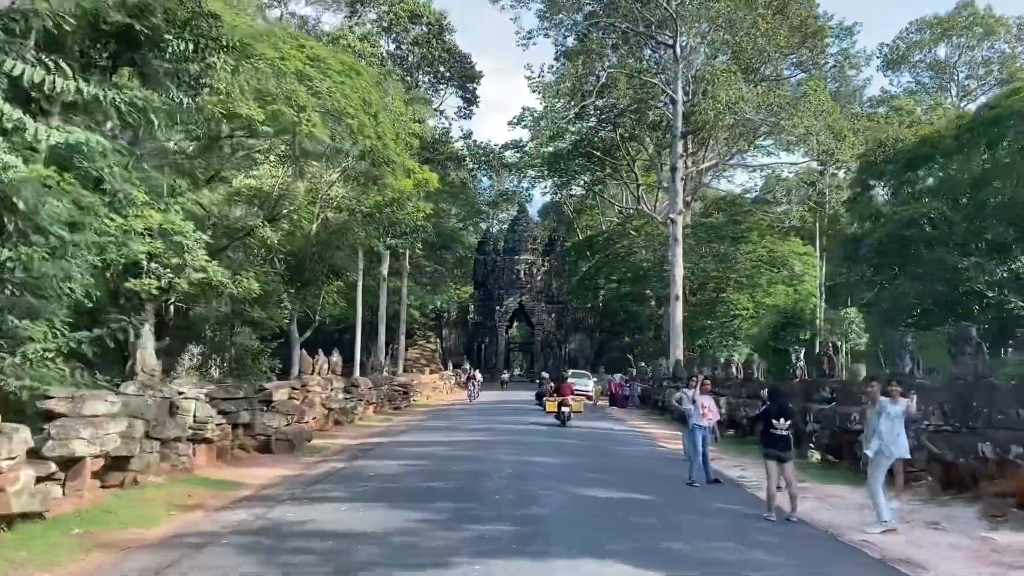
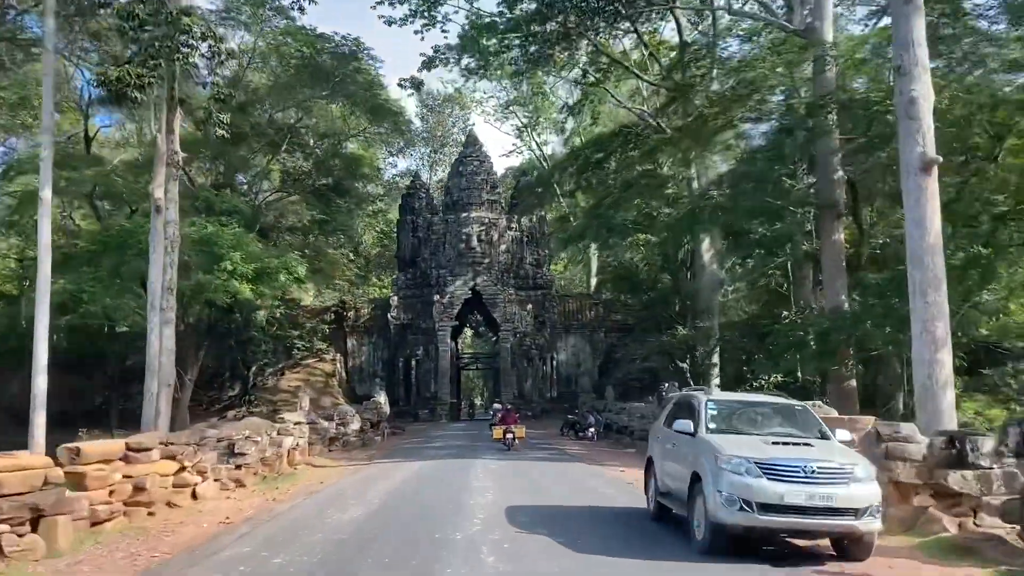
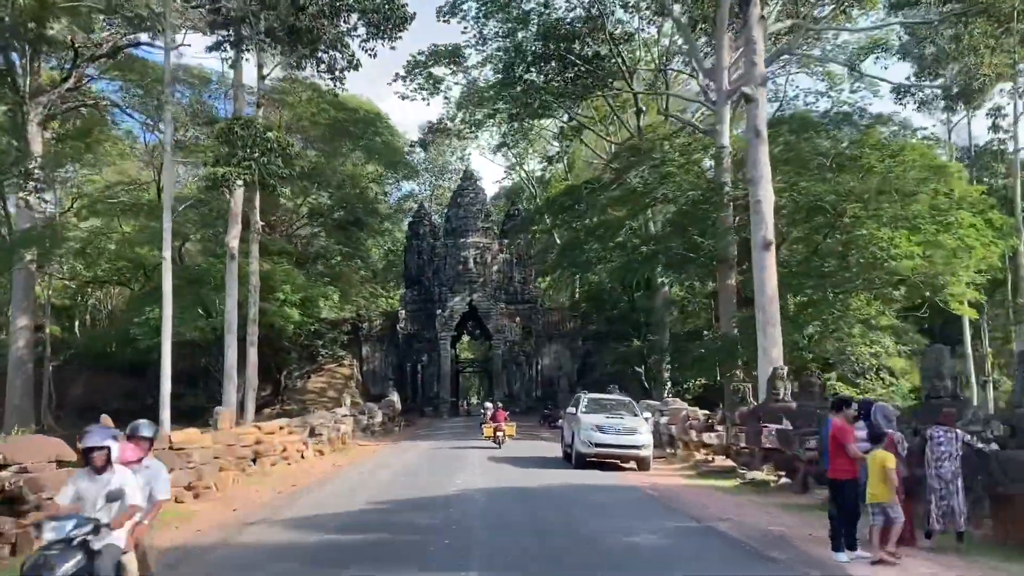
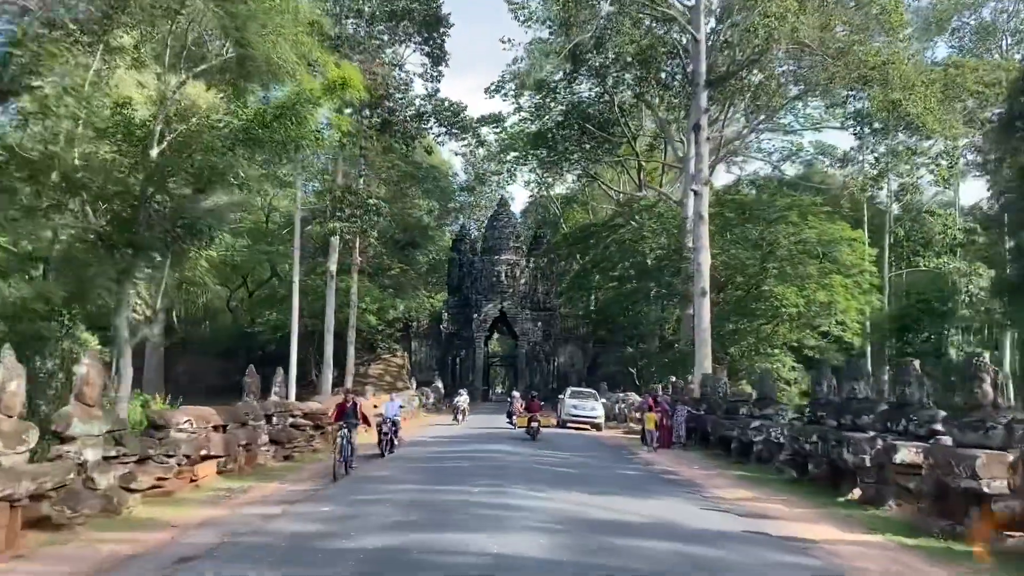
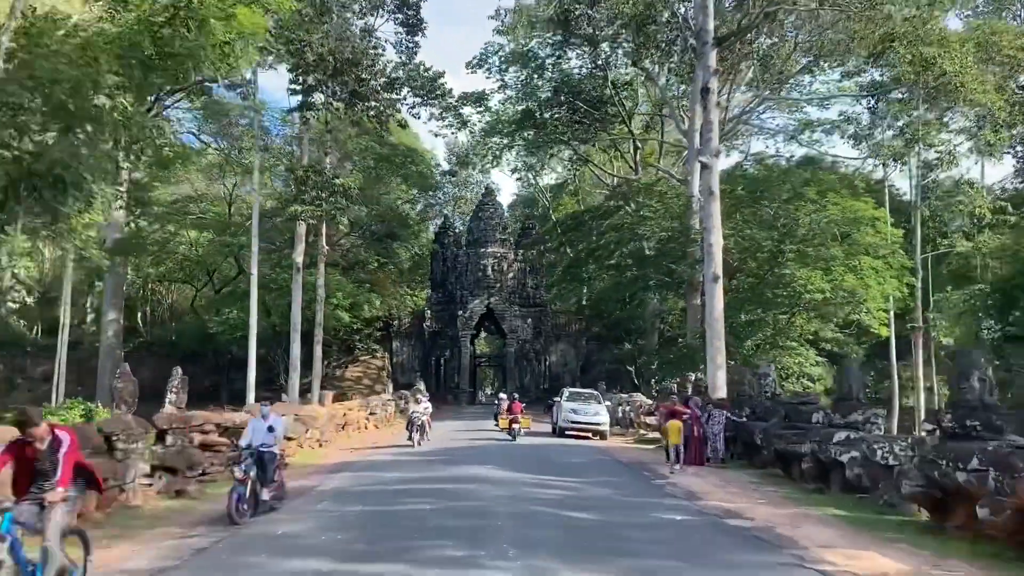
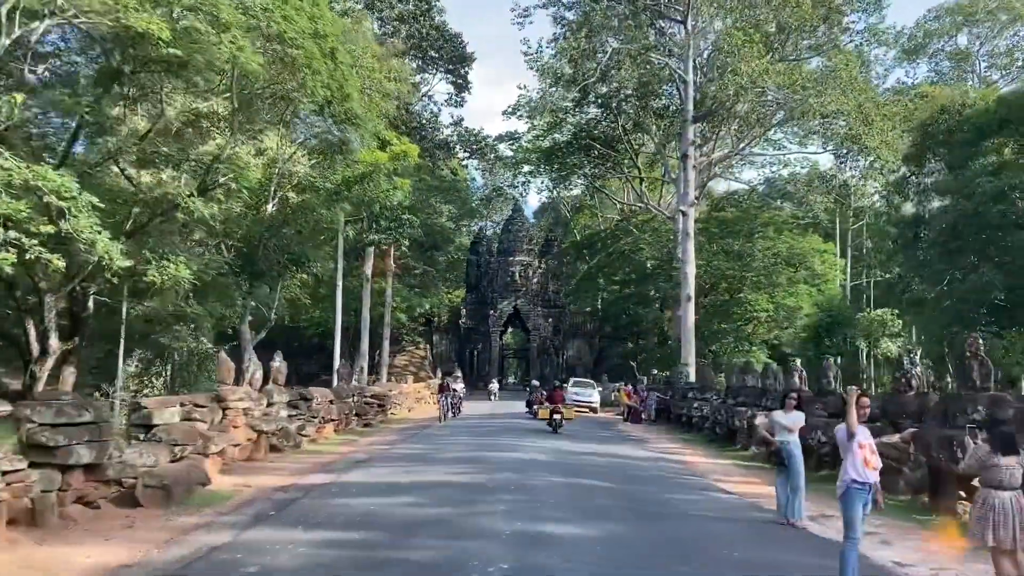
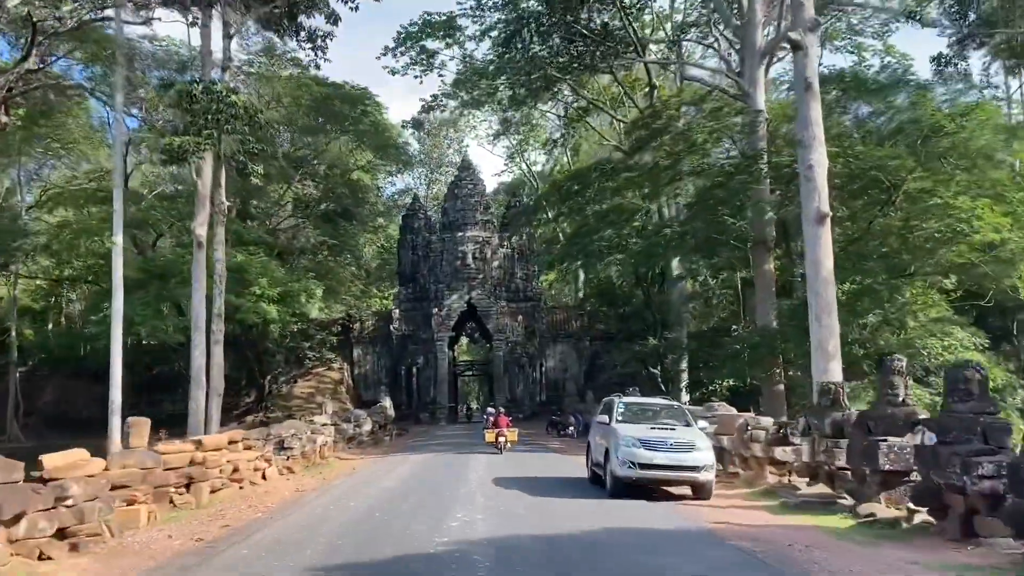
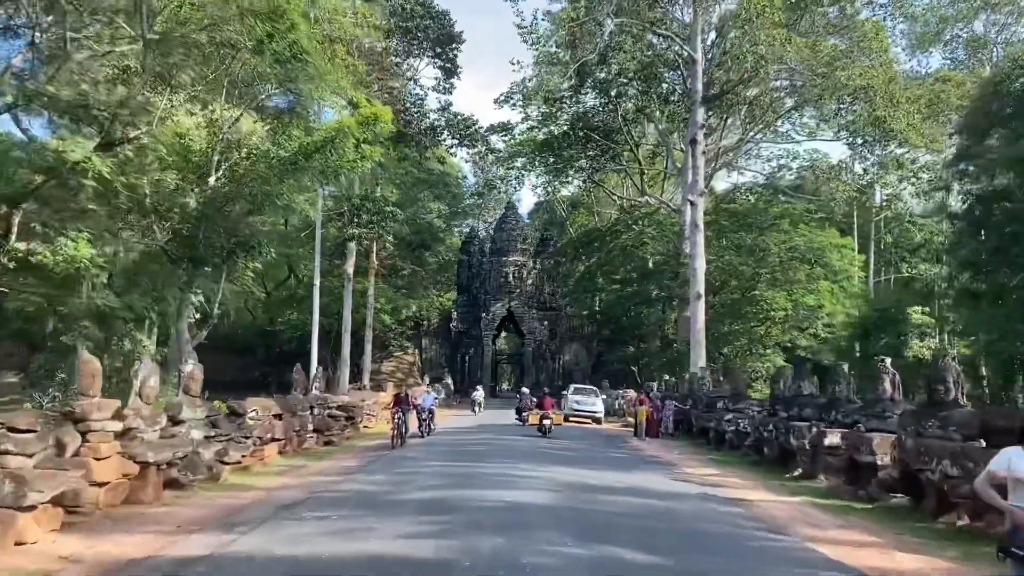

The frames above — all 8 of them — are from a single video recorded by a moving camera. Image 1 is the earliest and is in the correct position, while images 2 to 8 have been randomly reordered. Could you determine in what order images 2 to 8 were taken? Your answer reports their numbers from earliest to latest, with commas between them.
6, 8, 4, 5, 3, 7, 2
